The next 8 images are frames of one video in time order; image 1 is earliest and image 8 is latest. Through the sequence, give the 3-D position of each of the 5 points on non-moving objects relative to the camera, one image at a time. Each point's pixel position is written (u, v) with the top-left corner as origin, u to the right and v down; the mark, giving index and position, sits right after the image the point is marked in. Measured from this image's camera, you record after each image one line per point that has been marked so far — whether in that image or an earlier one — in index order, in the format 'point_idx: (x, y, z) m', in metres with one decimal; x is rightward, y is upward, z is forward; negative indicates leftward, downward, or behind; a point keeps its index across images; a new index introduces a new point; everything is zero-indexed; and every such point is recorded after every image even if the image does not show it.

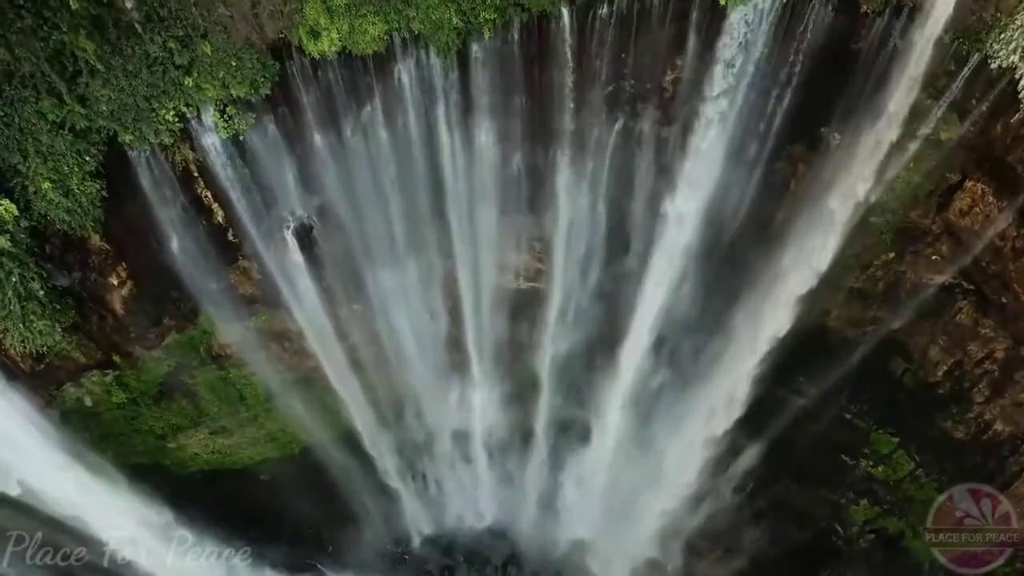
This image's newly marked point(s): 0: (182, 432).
0: (-4.8, -2.1, +10.8) m
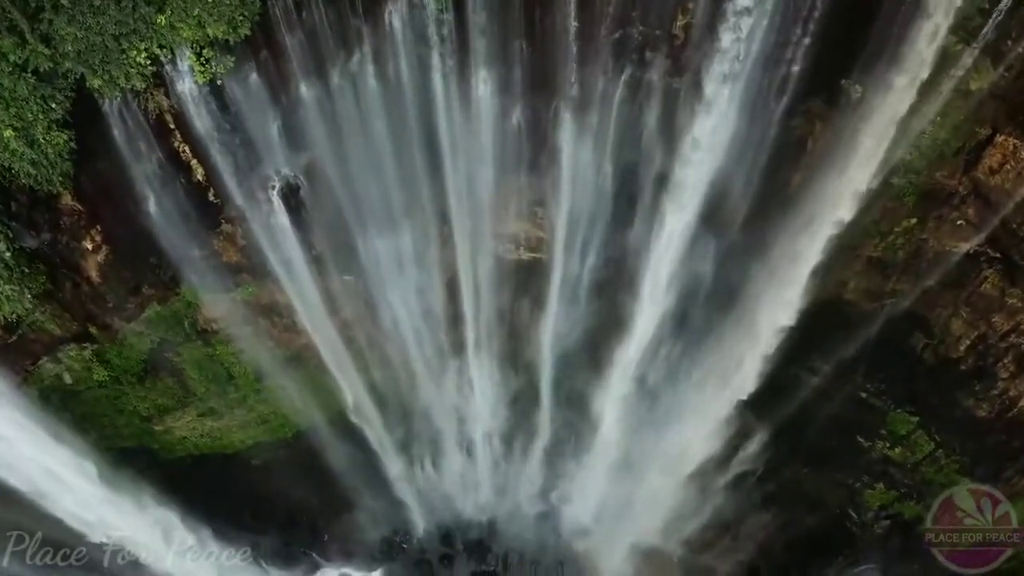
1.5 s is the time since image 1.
0: (-4.8, -1.8, +10.4) m
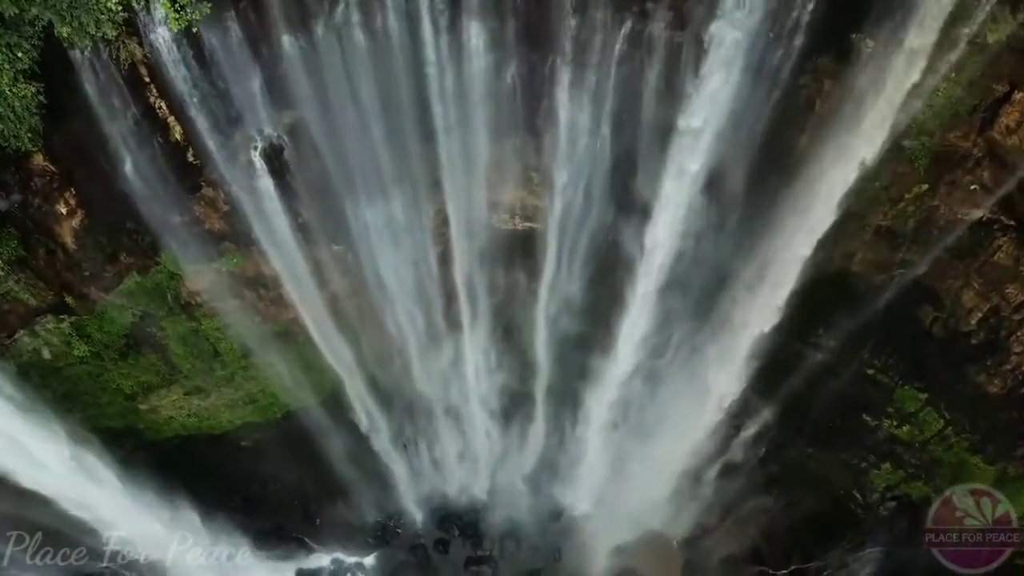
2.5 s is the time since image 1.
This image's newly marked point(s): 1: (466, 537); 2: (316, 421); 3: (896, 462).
0: (-4.9, -1.4, +10.0) m
1: (-0.8, -4.1, +12.0) m
2: (-3.0, -2.0, +11.2) m
3: (+5.2, -2.4, +10.0) m
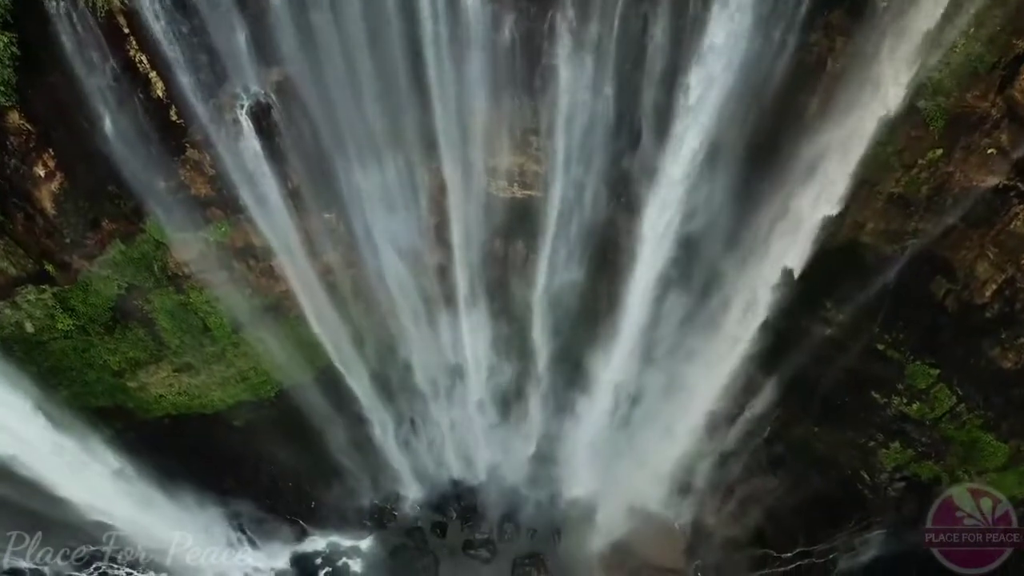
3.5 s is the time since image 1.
0: (-4.9, -1.0, +9.7) m
1: (-0.8, -3.7, +11.8) m
2: (-3.0, -1.6, +10.9) m
3: (+5.2, -2.0, +9.7) m
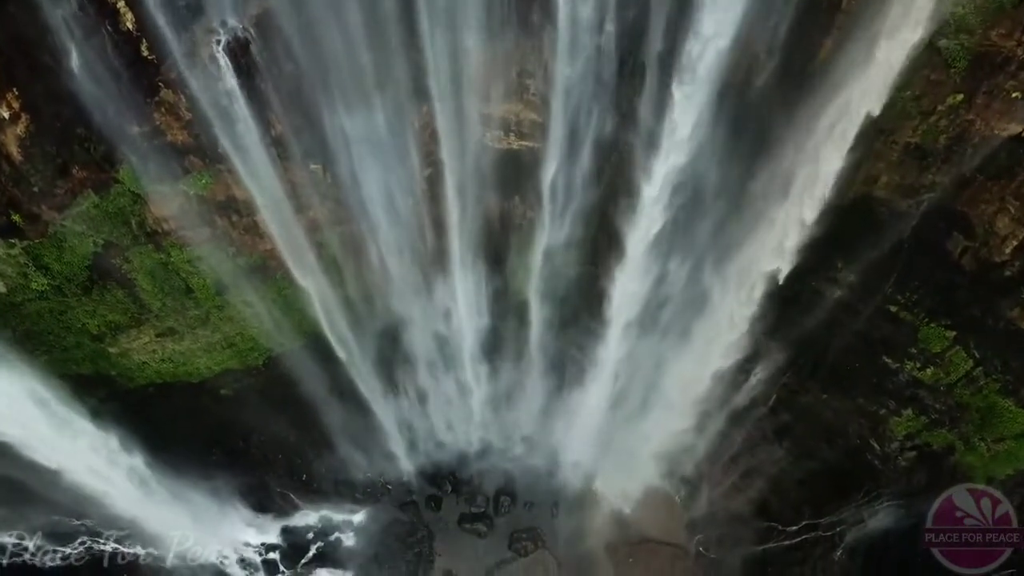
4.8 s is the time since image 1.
0: (-4.9, -0.5, +9.3) m
1: (-0.8, -3.2, +11.4) m
2: (-3.0, -1.1, +10.5) m
3: (+5.1, -1.5, +9.3) m
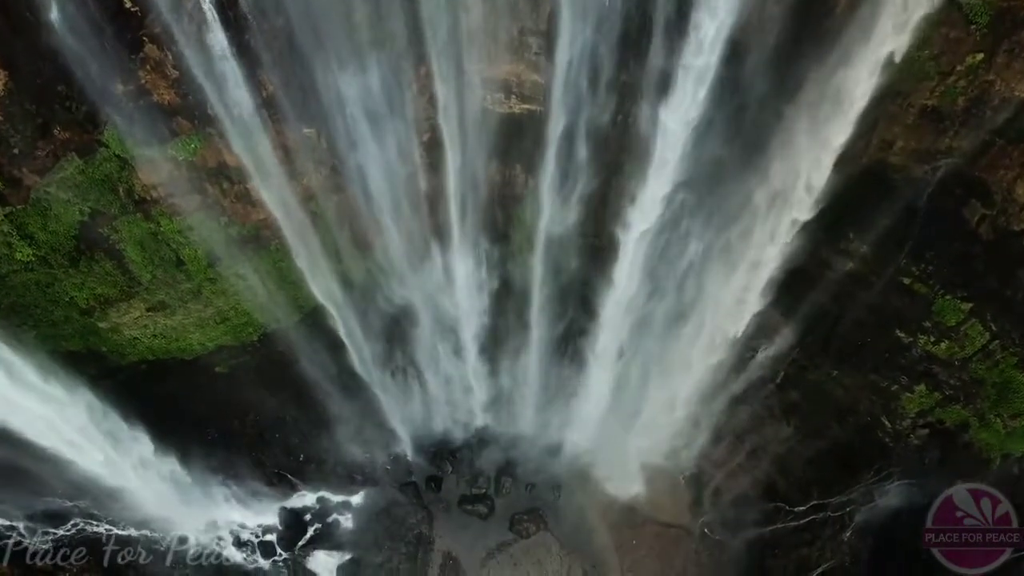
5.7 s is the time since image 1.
0: (-4.9, -0.2, +9.0) m
1: (-0.8, -2.8, +11.2) m
2: (-3.0, -0.8, +10.3) m
3: (+5.2, -1.2, +9.1) m
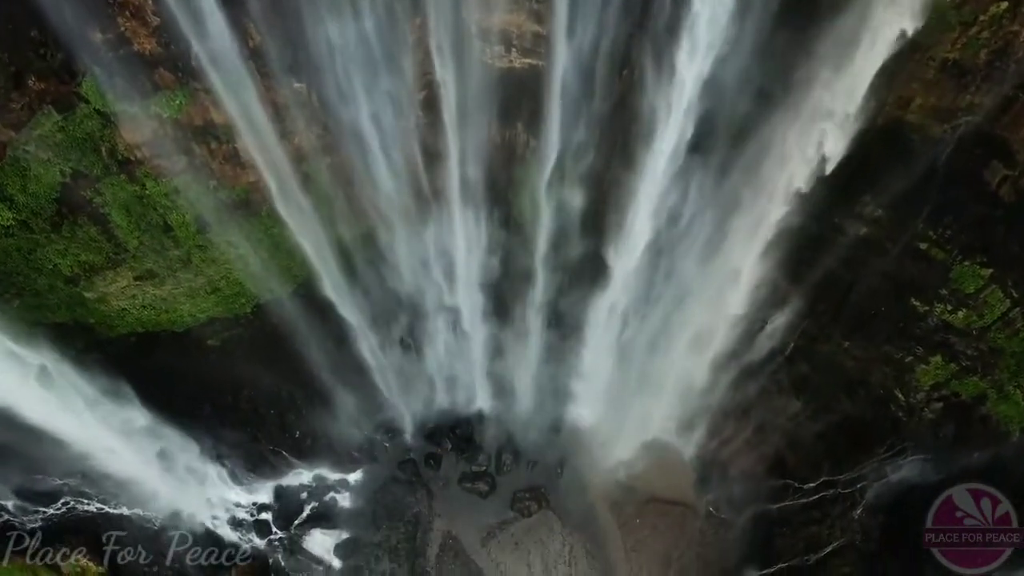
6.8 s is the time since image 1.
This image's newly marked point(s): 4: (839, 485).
0: (-4.9, +0.2, +8.7) m
1: (-0.8, -2.4, +10.9) m
2: (-3.0, -0.3, +9.9) m
3: (+5.2, -0.8, +8.7) m
4: (+4.3, -2.6, +9.8) m
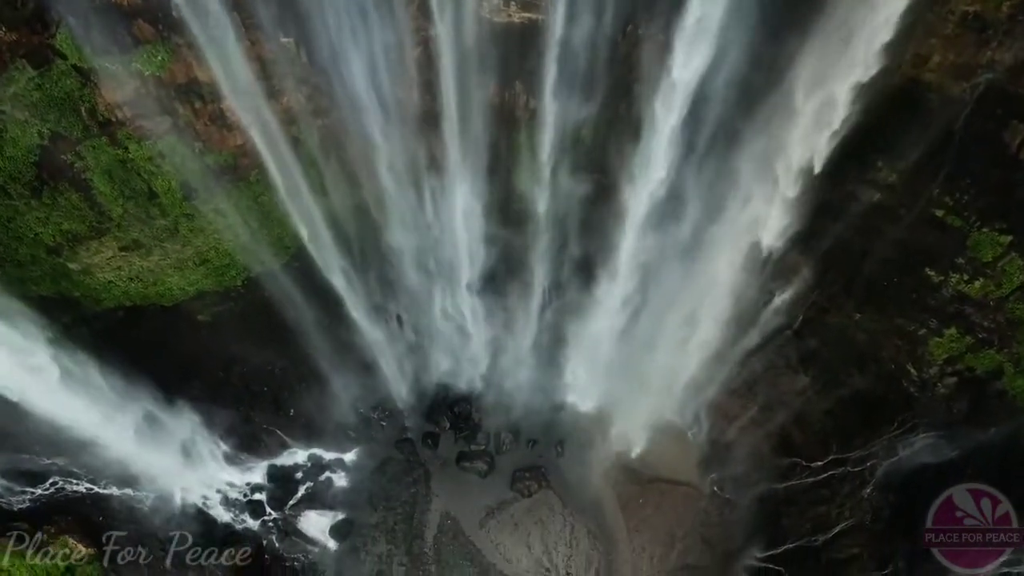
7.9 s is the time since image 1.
0: (-4.9, +0.5, +8.4) m
1: (-0.8, -2.0, +10.6) m
2: (-3.0, 0.0, +9.6) m
3: (+5.2, -0.4, +8.4) m
4: (+4.3, -2.3, +9.5) m
